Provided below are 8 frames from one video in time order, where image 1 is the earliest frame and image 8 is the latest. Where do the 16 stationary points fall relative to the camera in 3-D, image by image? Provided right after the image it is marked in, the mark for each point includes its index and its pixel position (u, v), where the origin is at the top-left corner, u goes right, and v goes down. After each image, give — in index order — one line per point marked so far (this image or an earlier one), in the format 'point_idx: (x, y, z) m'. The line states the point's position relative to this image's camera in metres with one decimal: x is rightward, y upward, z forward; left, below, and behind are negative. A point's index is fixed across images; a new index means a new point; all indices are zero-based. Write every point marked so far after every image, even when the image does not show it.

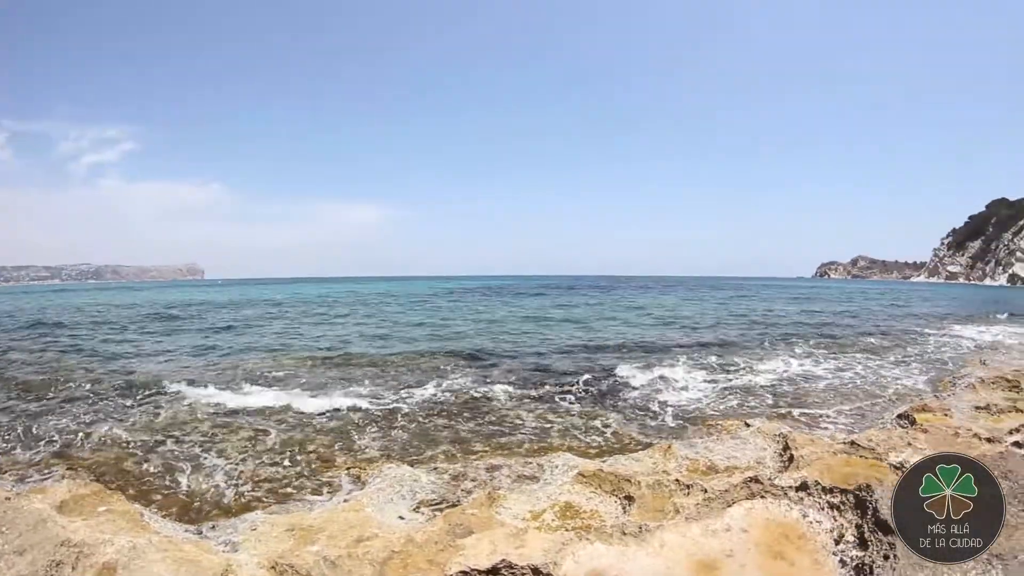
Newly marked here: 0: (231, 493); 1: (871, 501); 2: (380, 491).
0: (-3.8, -2.9, +6.7) m
1: (+4.2, -2.5, +5.8) m
2: (-1.8, -2.7, +6.4) m
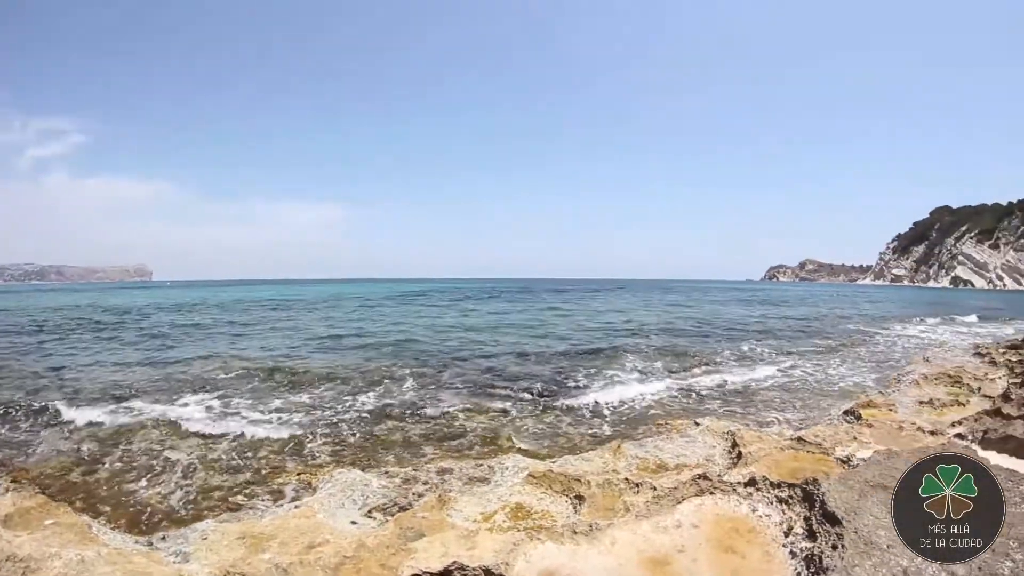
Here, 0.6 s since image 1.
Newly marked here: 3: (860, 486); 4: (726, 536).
0: (-4.4, -2.9, +6.5) m
1: (+3.6, -2.5, +5.8) m
2: (-2.4, -2.7, +6.2) m
3: (+4.3, -2.5, +6.1) m
4: (+2.4, -2.8, +5.5) m
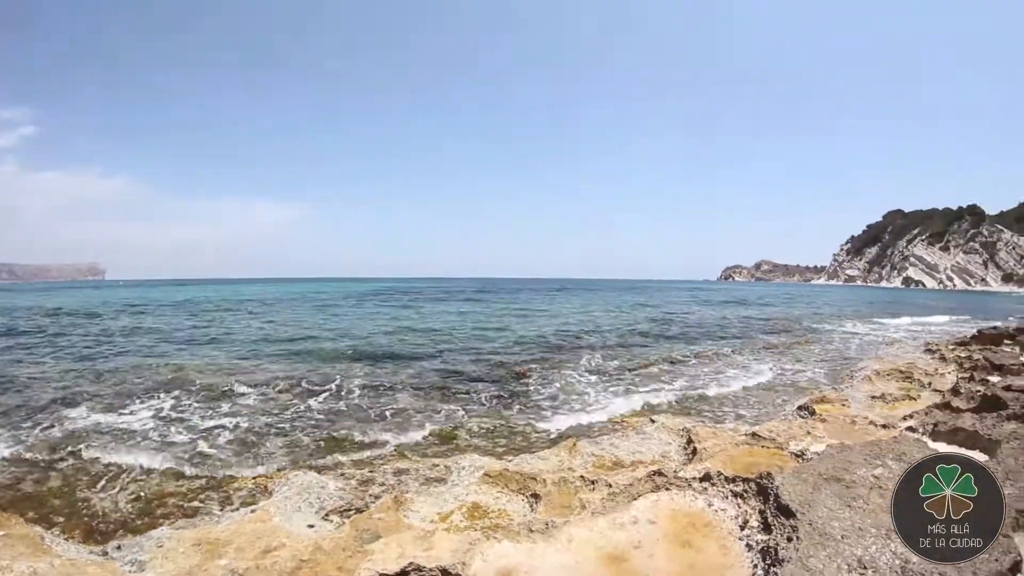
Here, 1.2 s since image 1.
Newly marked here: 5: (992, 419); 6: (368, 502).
0: (-4.9, -2.9, +6.3) m
1: (+3.1, -2.5, +5.9) m
2: (-2.9, -2.7, +6.1) m
3: (+3.8, -2.5, +6.2) m
4: (+2.0, -2.8, +5.5) m
5: (+7.7, -2.1, +7.9) m
6: (-1.9, -2.7, +6.1) m
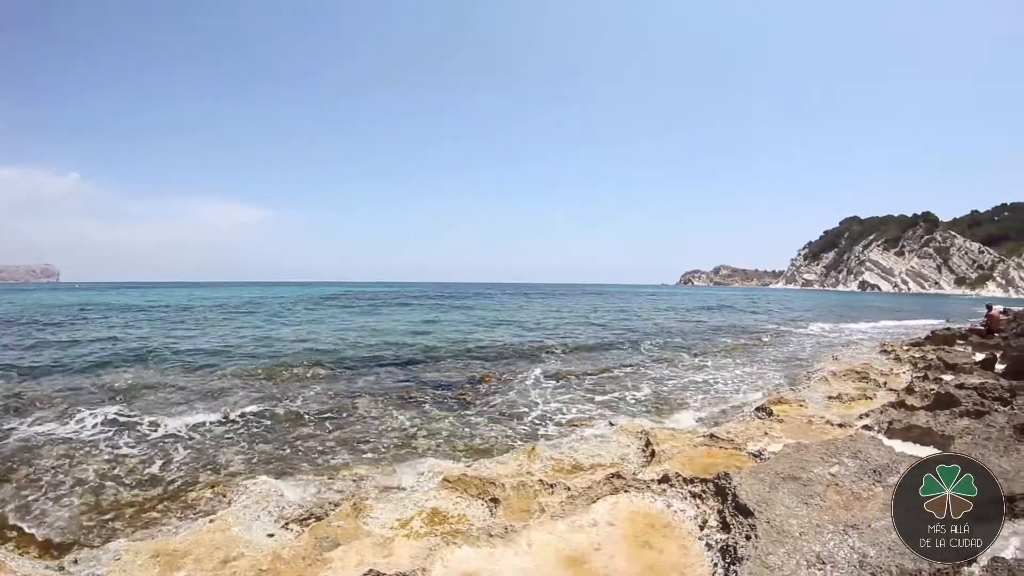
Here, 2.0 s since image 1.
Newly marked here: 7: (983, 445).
0: (-5.4, -3.0, +6.2) m
1: (+2.7, -2.5, +6.0) m
2: (-3.4, -2.8, +6.0) m
3: (+3.3, -2.5, +6.3) m
4: (+1.5, -2.8, +5.6) m
5: (+7.1, -2.1, +8.1) m
6: (-2.3, -2.8, +6.0) m
7: (+7.1, -2.3, +7.3) m
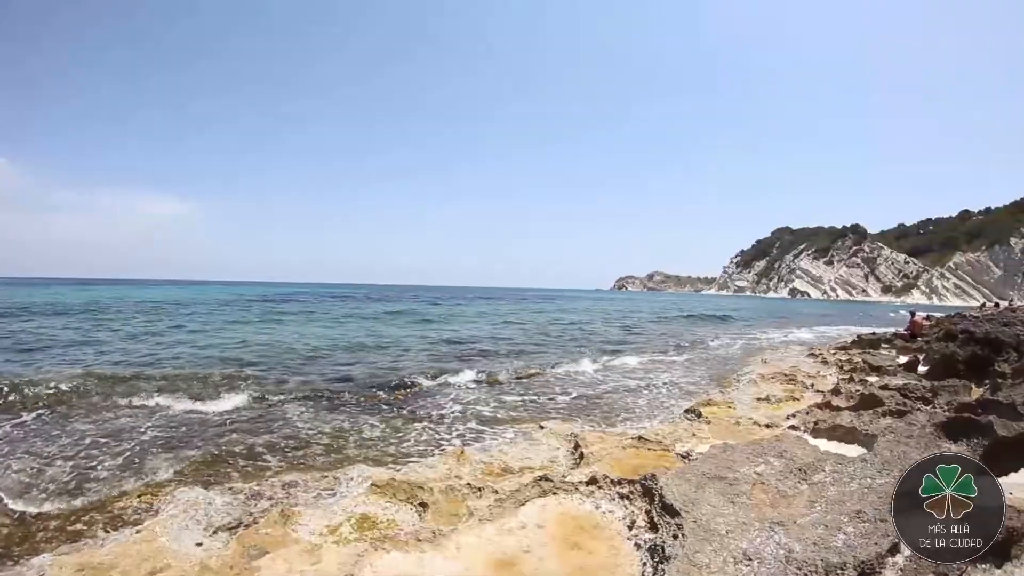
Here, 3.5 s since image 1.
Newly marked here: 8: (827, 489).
0: (-6.2, -3.1, +5.9) m
1: (+1.8, -2.6, +6.2) m
2: (-4.2, -2.9, +5.9) m
3: (+2.5, -2.6, +6.5) m
4: (+0.7, -2.9, +5.7) m
5: (+6.2, -2.2, +8.5) m
6: (-3.1, -2.8, +6.0) m
7: (+6.3, -2.4, +7.6) m
8: (+4.3, -2.7, +6.4) m
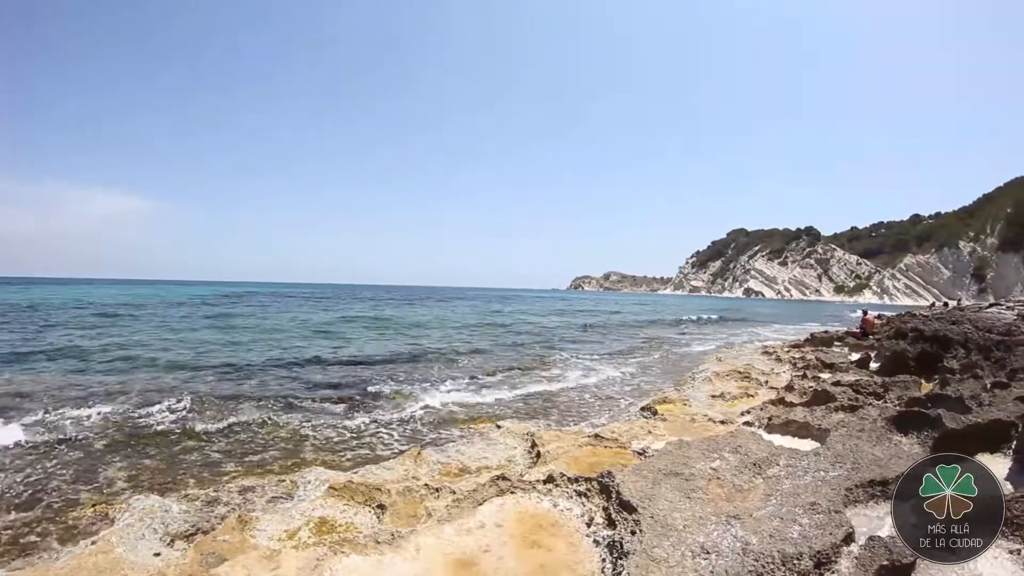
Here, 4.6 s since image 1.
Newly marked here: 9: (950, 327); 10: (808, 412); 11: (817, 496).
0: (-6.7, -3.2, +5.8) m
1: (+1.3, -2.6, +6.3) m
2: (-4.7, -3.0, +5.9) m
3: (+2.0, -2.6, +6.7) m
4: (+0.2, -2.9, +5.8) m
5: (+5.6, -2.2, +8.8) m
6: (-3.6, -2.9, +5.9) m
7: (+5.7, -2.4, +7.9) m
8: (+3.7, -2.7, +6.6) m
9: (+11.9, -1.1, +13.3) m
10: (+5.4, -2.2, +8.7) m
11: (+4.0, -2.7, +6.3) m
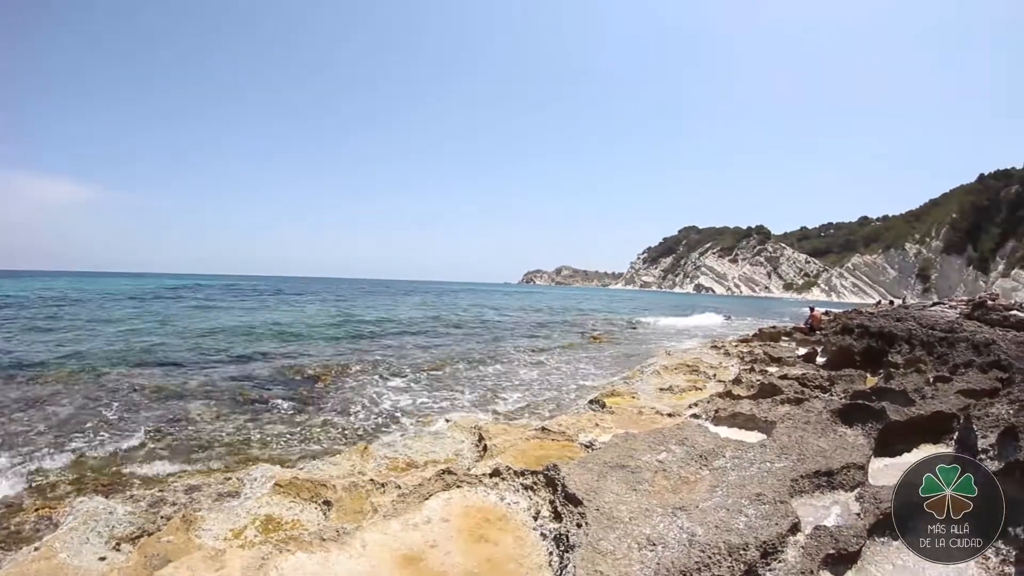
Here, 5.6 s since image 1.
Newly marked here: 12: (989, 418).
0: (-7.3, -3.3, +5.7) m
1: (+0.7, -2.6, +6.5) m
2: (-5.3, -3.0, +5.8) m
3: (+1.3, -2.6, +6.9) m
4: (-0.4, -2.9, +5.9) m
5: (+4.9, -2.2, +9.1) m
6: (-4.3, -3.0, +5.9) m
7: (+5.0, -2.4, +8.2) m
8: (+3.1, -2.7, +6.9) m
9: (+11.0, -1.1, +13.8) m
10: (+4.6, -2.2, +9.0) m
11: (+3.4, -2.7, +6.5) m
12: (+8.2, -2.2, +8.2) m
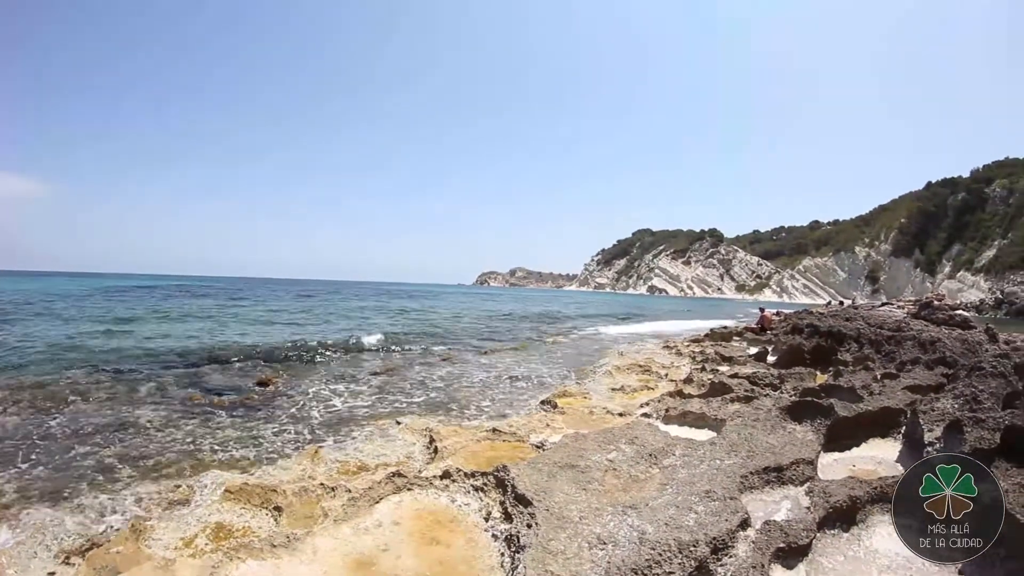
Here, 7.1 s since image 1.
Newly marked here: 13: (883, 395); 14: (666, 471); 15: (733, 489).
0: (-8.0, -3.5, +5.6) m
1: (0.0, -2.7, +6.7) m
2: (-5.9, -3.2, +5.8) m
3: (+0.6, -2.7, +7.1) m
4: (-1.1, -3.0, +6.0) m
5: (+4.1, -2.3, +9.4) m
6: (-4.9, -3.1, +6.0) m
7: (+4.3, -2.4, +8.6) m
8: (+2.4, -2.7, +7.1) m
9: (+10.1, -1.1, +14.3) m
10: (+3.9, -2.3, +9.3) m
11: (+2.7, -2.8, +6.8) m
12: (+7.5, -2.2, +8.6) m
13: (+7.4, -2.1, +9.6) m
14: (+2.2, -2.7, +7.1) m
15: (+3.0, -2.8, +6.7) m
